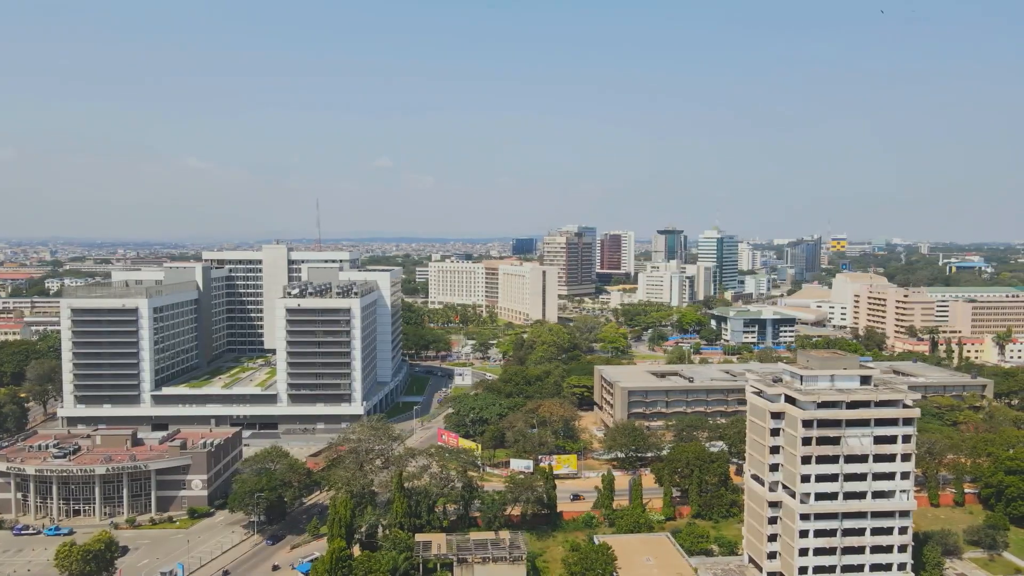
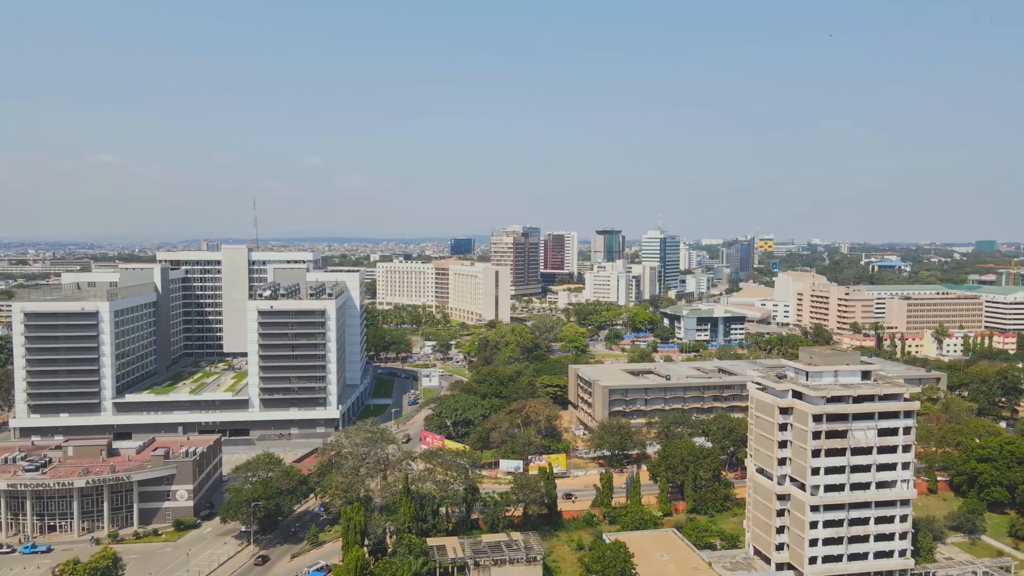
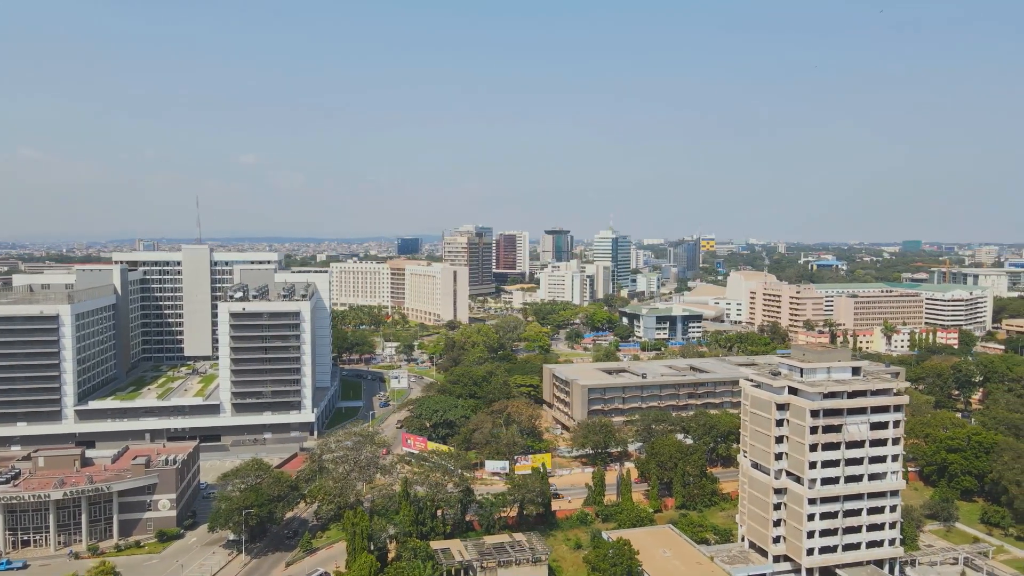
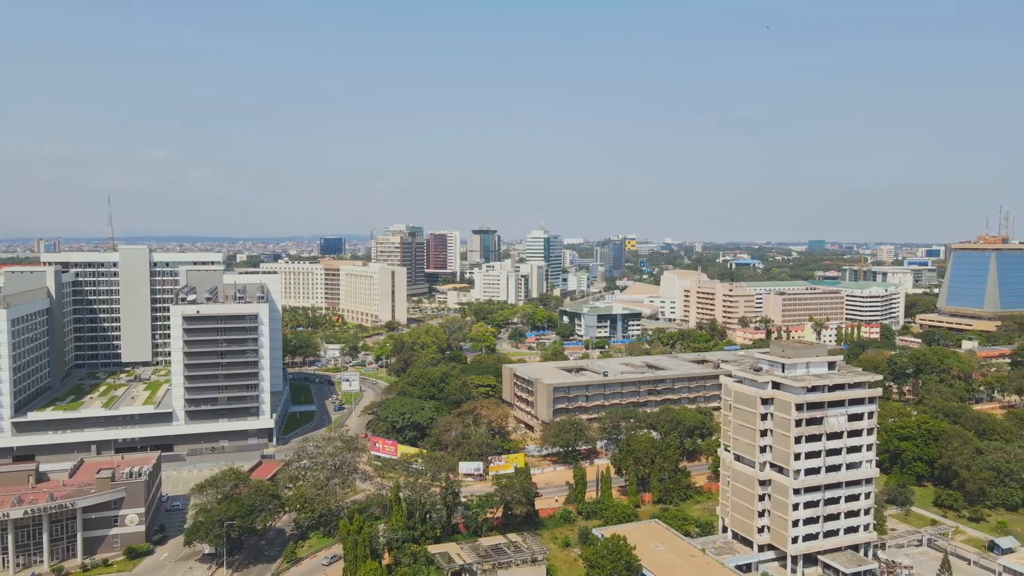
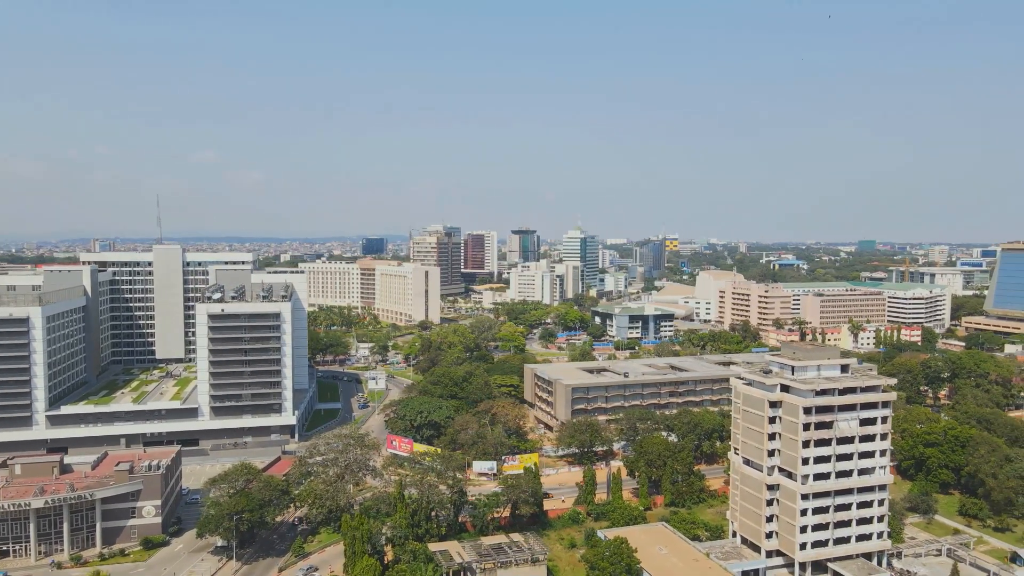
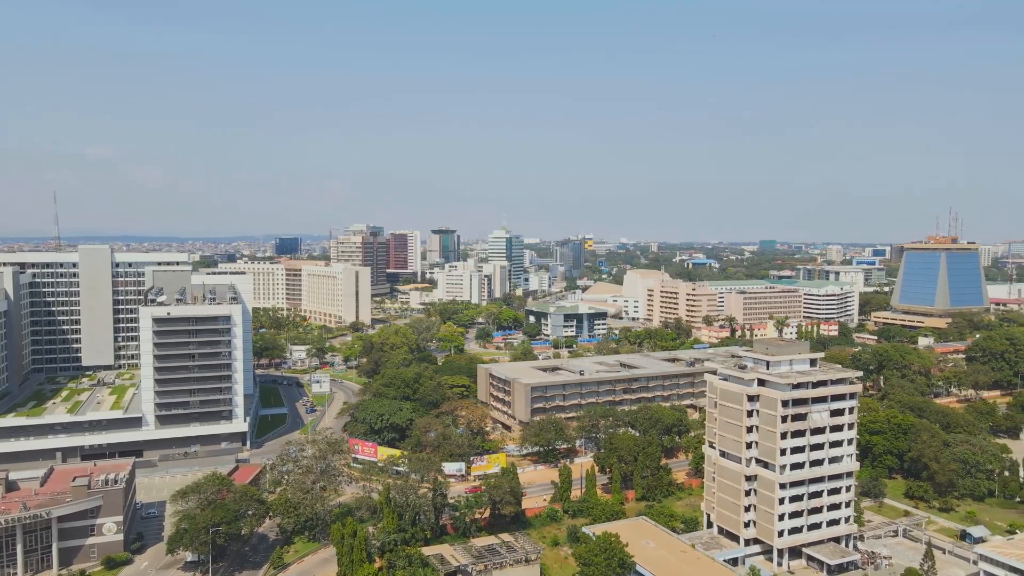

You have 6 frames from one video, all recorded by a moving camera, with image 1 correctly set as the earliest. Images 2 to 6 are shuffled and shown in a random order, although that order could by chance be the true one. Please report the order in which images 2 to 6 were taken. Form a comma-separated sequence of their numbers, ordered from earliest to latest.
2, 3, 5, 4, 6
